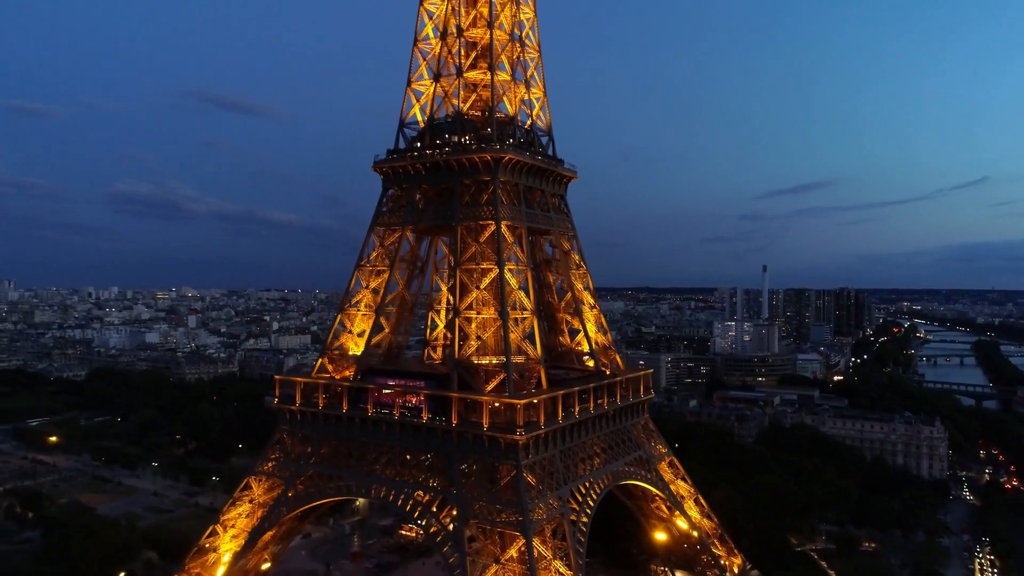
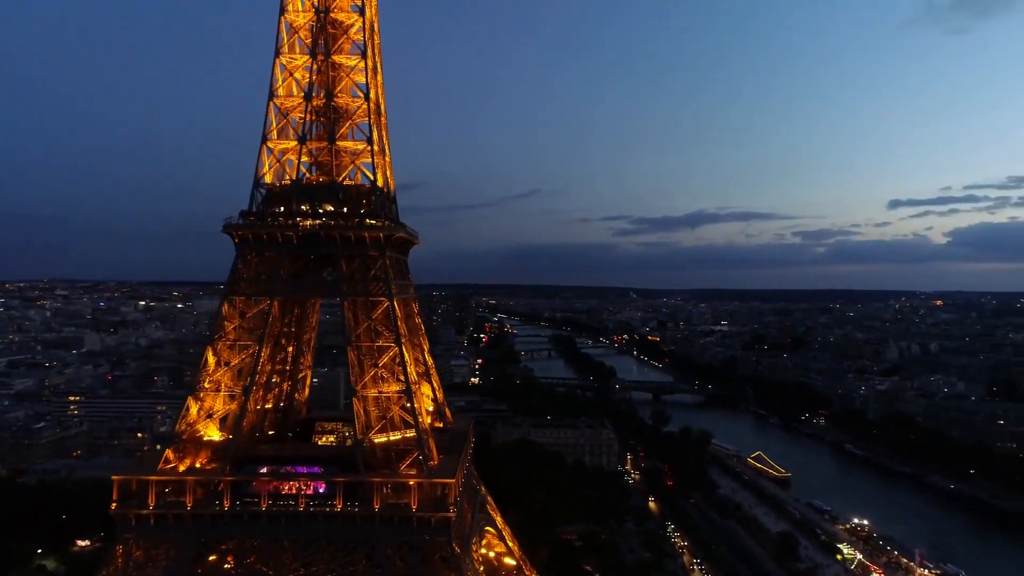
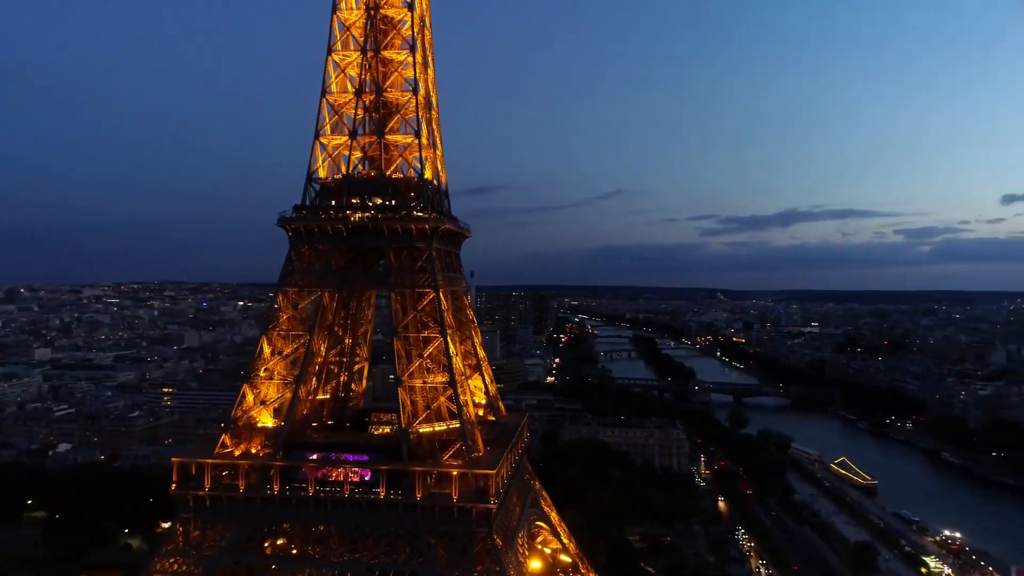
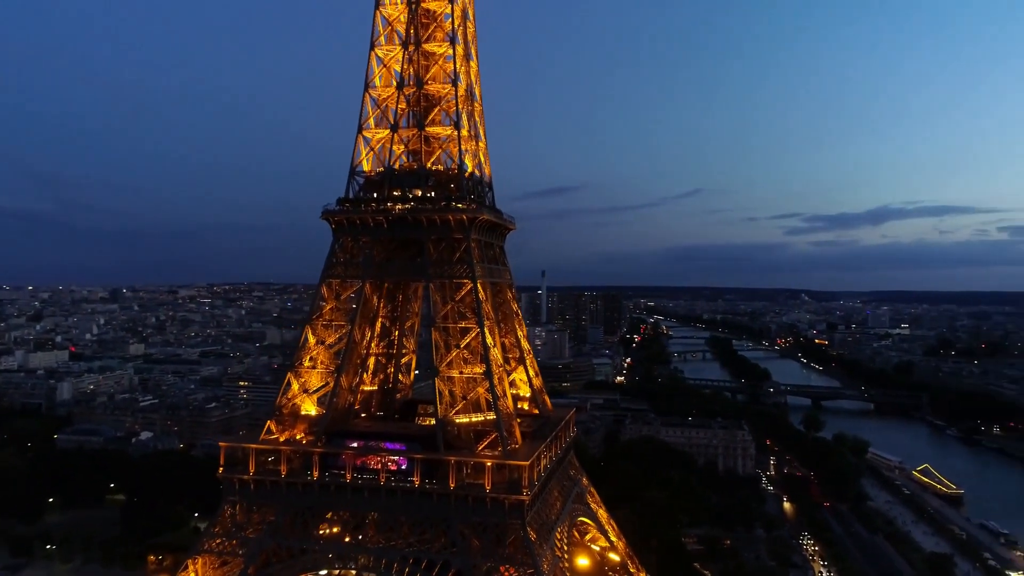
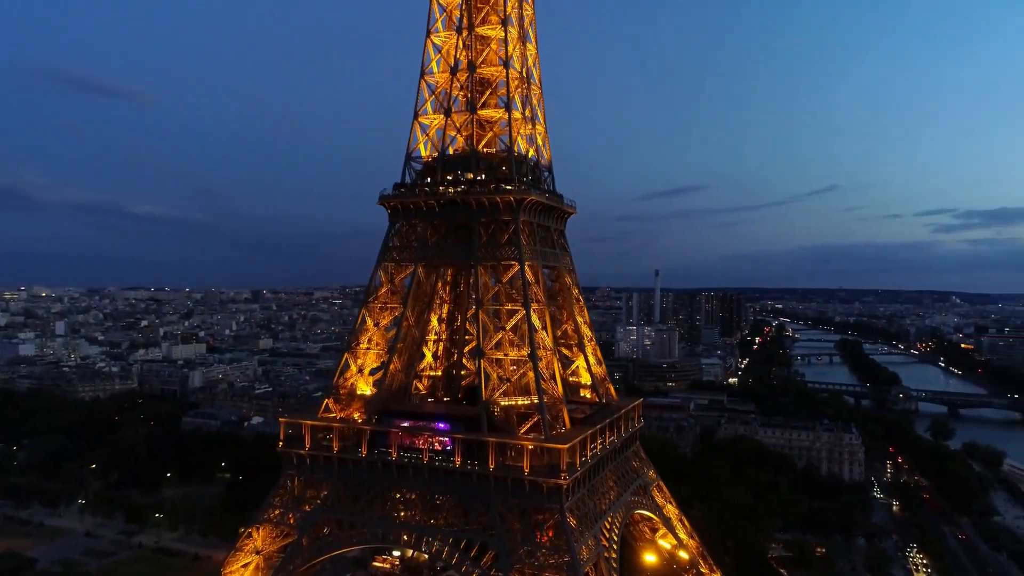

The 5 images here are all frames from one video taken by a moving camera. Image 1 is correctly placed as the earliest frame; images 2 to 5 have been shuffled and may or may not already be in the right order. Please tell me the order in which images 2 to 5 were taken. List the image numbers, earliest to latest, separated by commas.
5, 4, 3, 2
